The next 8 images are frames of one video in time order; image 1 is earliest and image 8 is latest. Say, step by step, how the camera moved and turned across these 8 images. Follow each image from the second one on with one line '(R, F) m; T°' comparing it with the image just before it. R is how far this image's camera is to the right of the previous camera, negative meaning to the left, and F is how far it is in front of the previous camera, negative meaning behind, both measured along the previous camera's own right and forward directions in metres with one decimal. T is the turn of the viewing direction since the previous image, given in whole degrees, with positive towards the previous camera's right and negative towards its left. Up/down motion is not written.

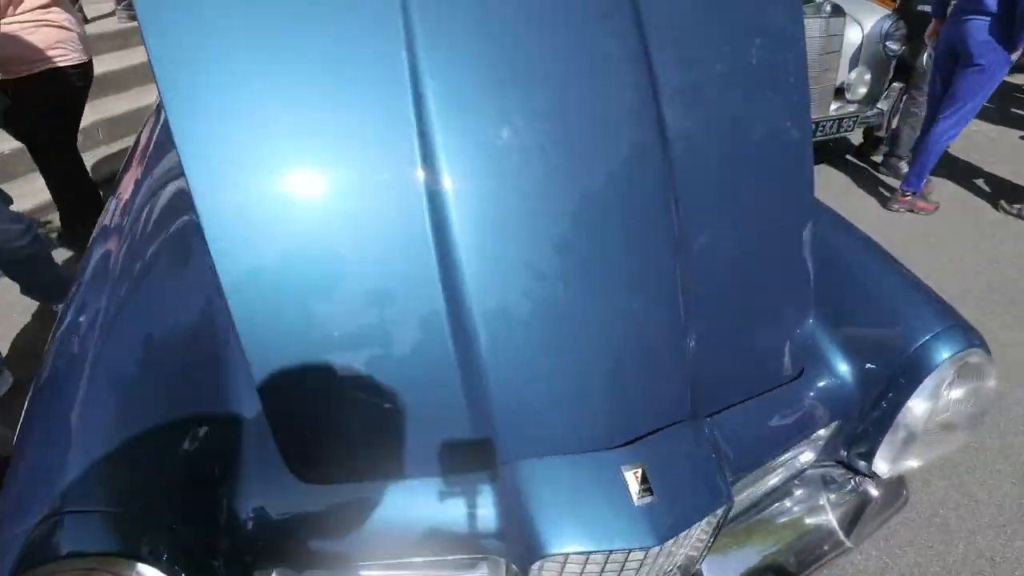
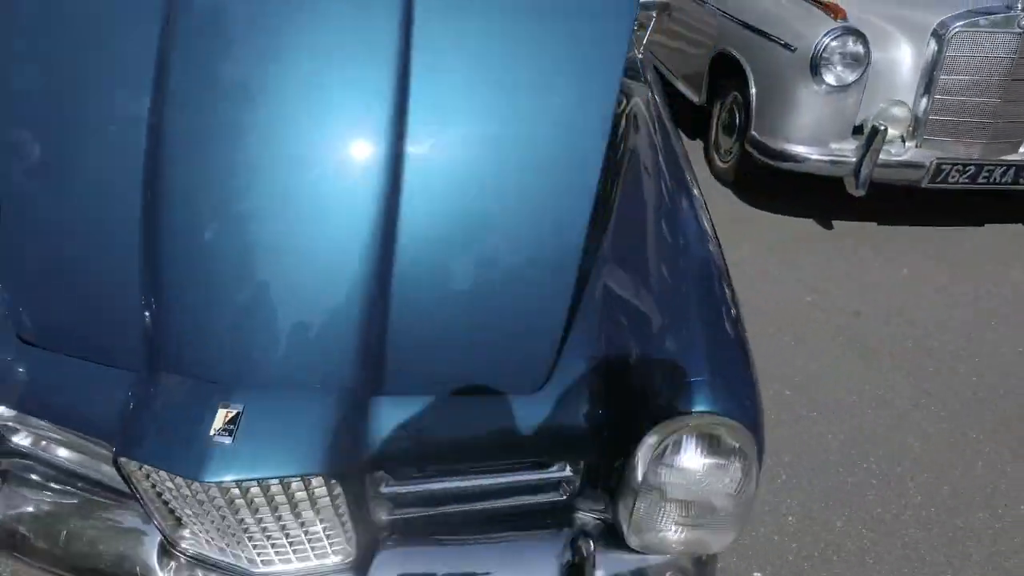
(+1.0, +0.2) m; -20°
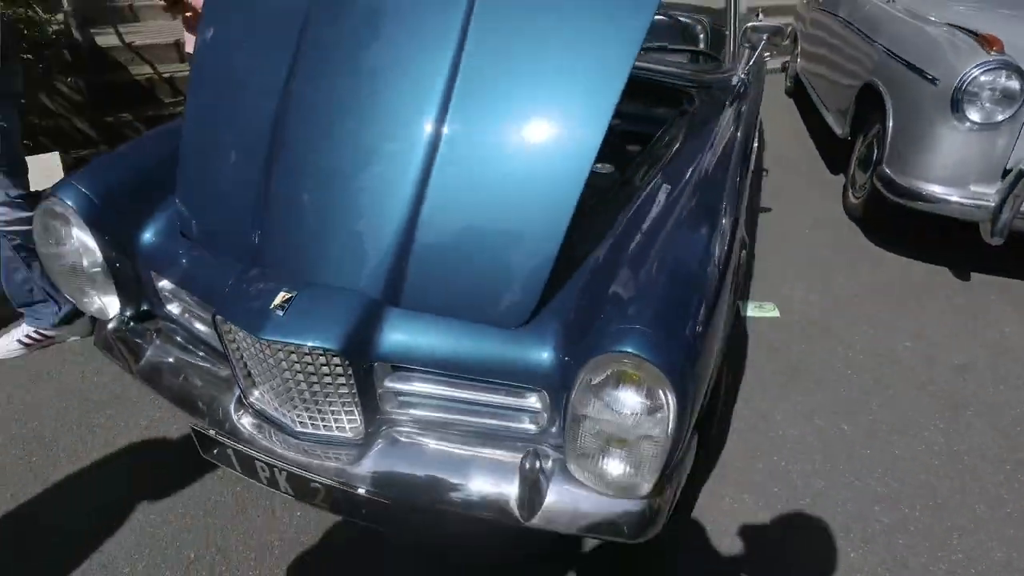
(+0.4, -0.2) m; -15°
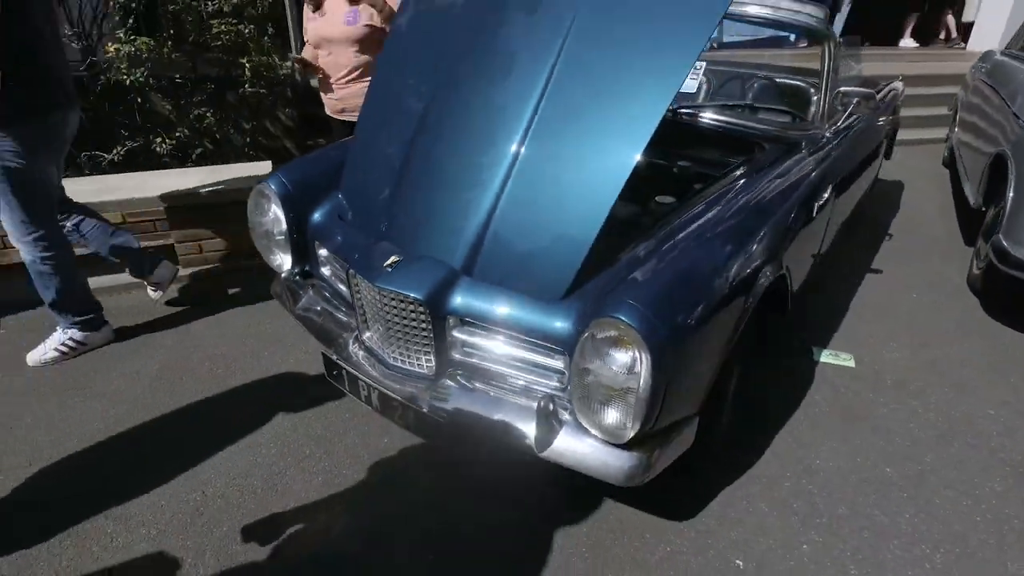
(+0.3, -0.4) m; -14°
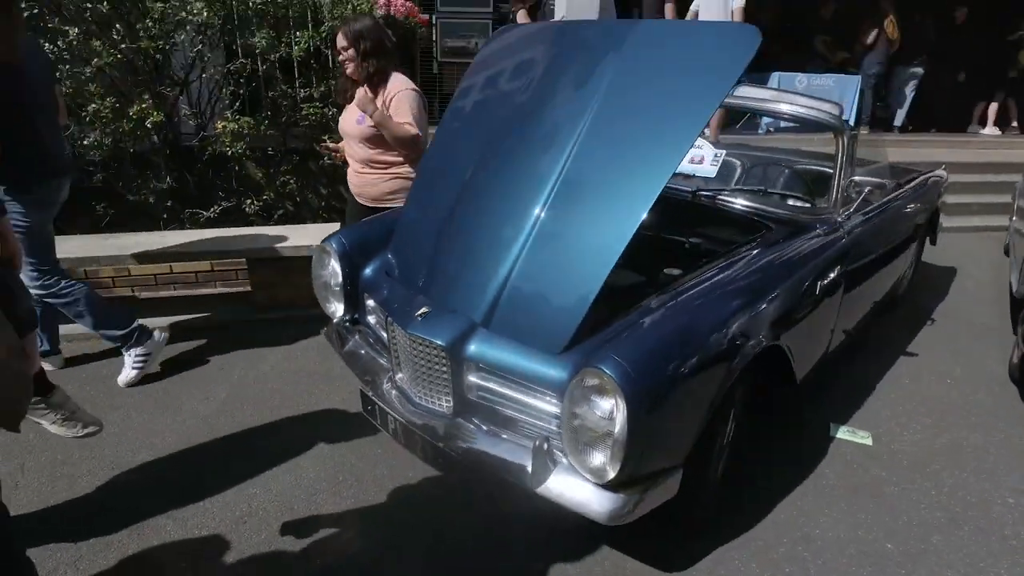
(+0.2, -0.3) m; -6°
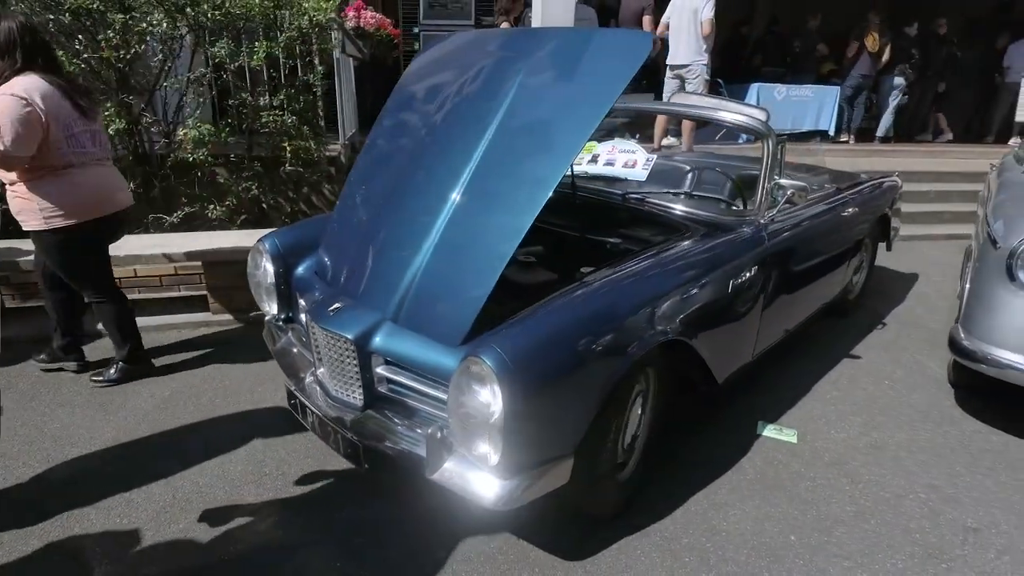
(+0.4, -0.1) m; 0°
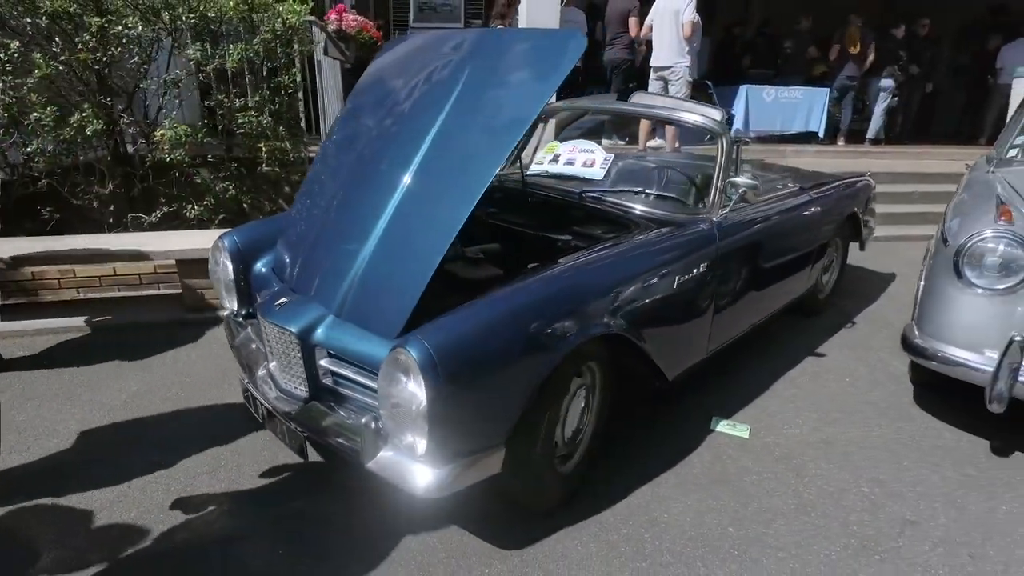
(+0.3, -0.1) m; 0°
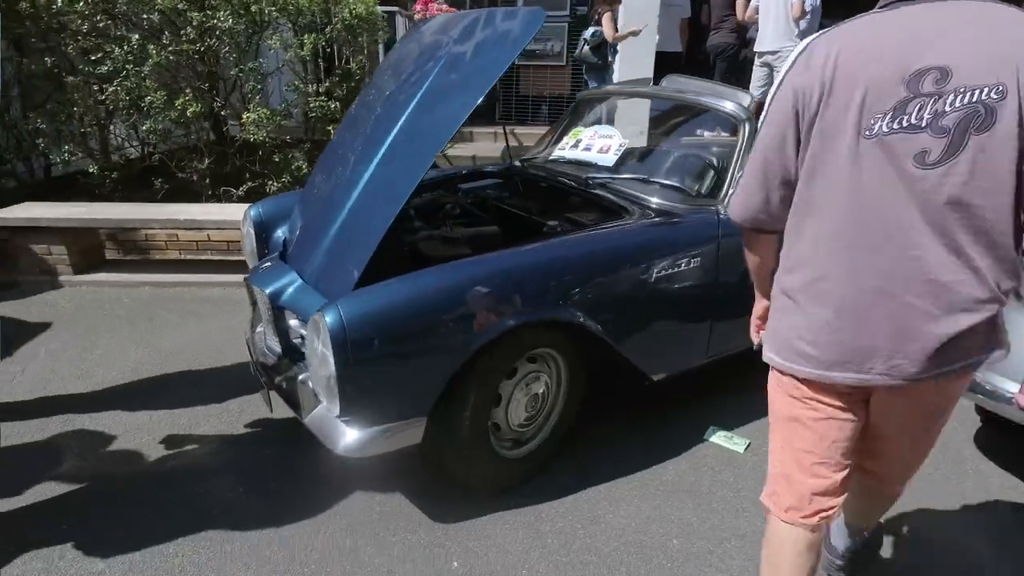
(+0.8, +0.1) m; -13°
